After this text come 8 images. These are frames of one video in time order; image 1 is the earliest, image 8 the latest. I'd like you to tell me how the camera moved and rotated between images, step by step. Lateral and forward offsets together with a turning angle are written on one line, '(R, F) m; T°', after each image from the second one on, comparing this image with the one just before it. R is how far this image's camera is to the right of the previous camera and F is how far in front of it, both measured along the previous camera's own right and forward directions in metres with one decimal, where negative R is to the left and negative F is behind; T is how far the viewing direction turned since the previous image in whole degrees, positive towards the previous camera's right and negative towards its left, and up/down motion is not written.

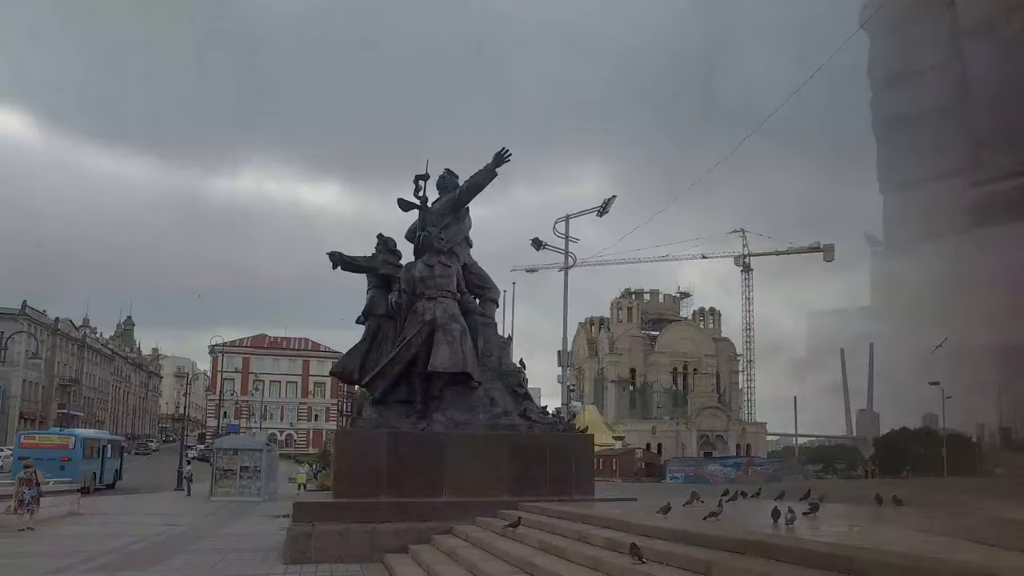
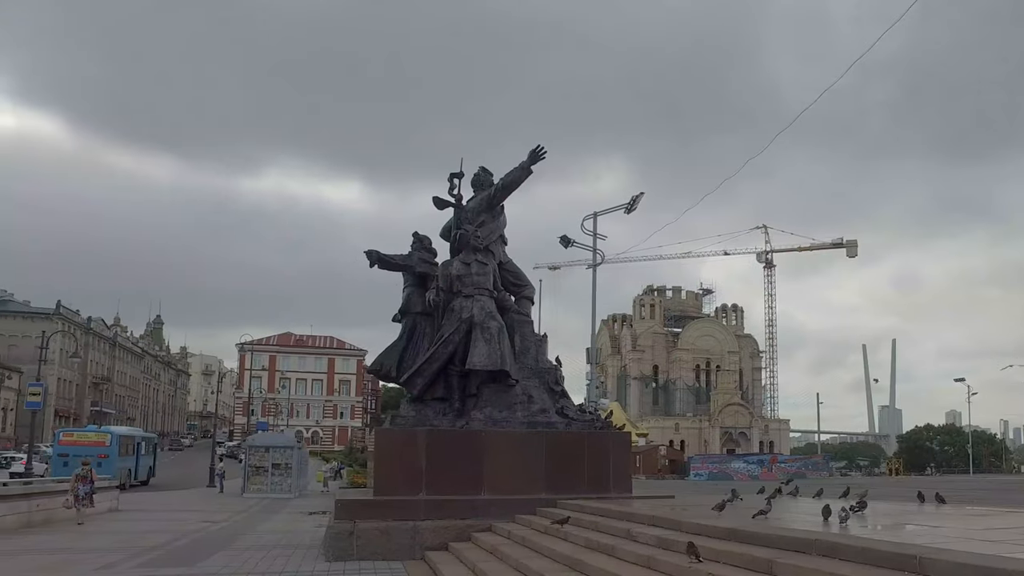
(-0.2, -0.1) m; -1°
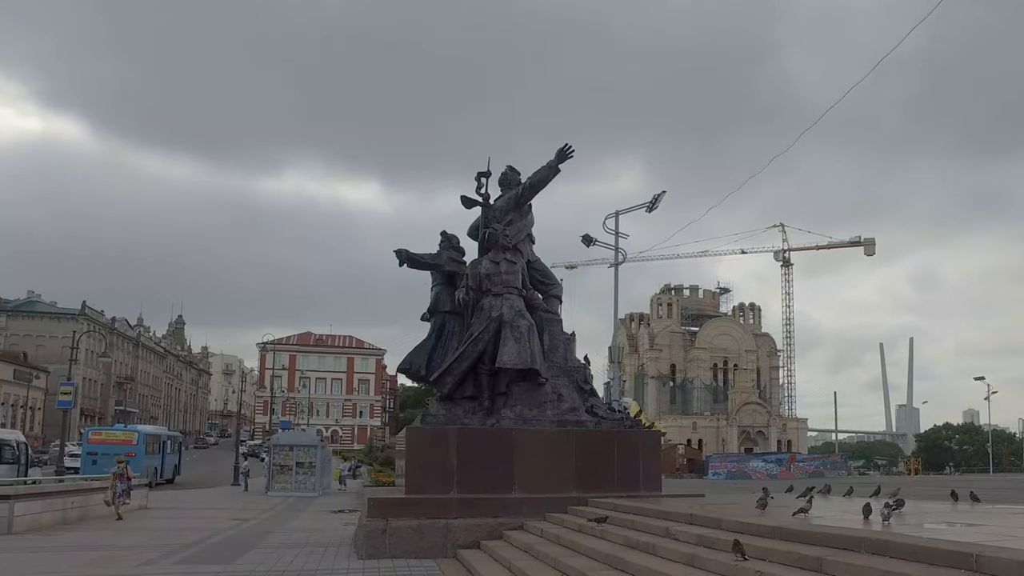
(-0.2, -0.1) m; -1°
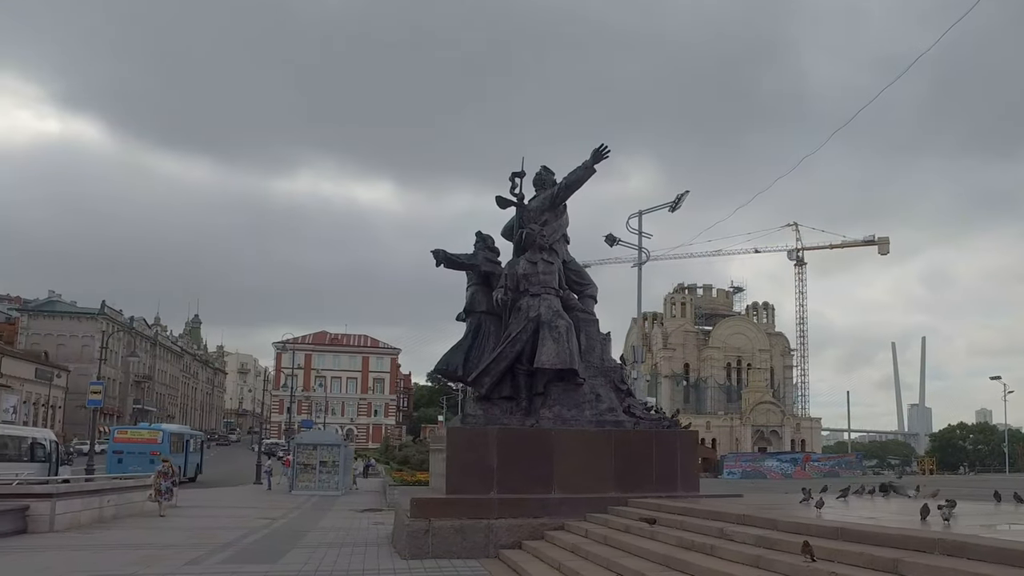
(-0.4, 0.0) m; 0°
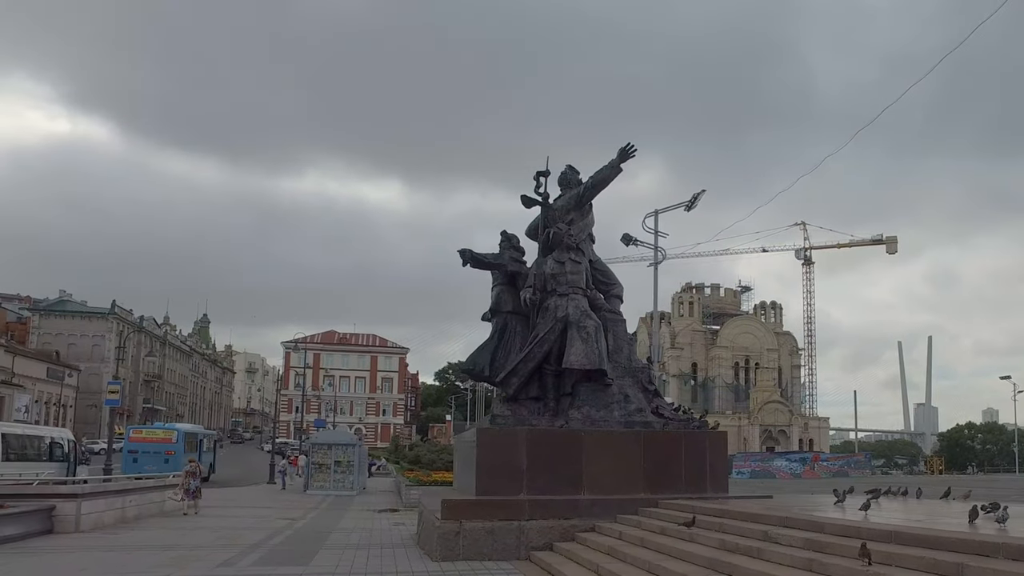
(-0.3, 0.0) m; 0°
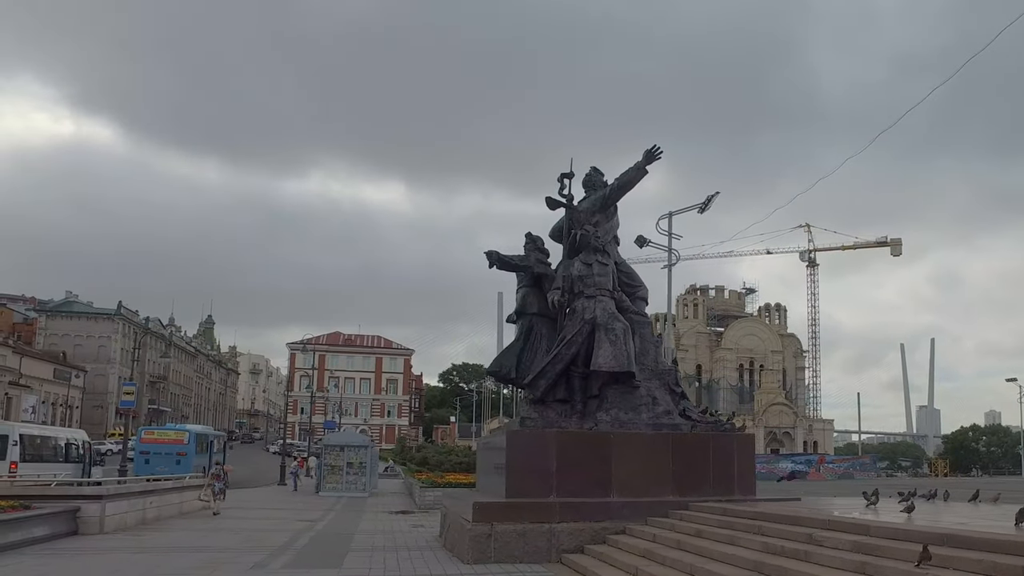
(-0.4, 0.0) m; 0°
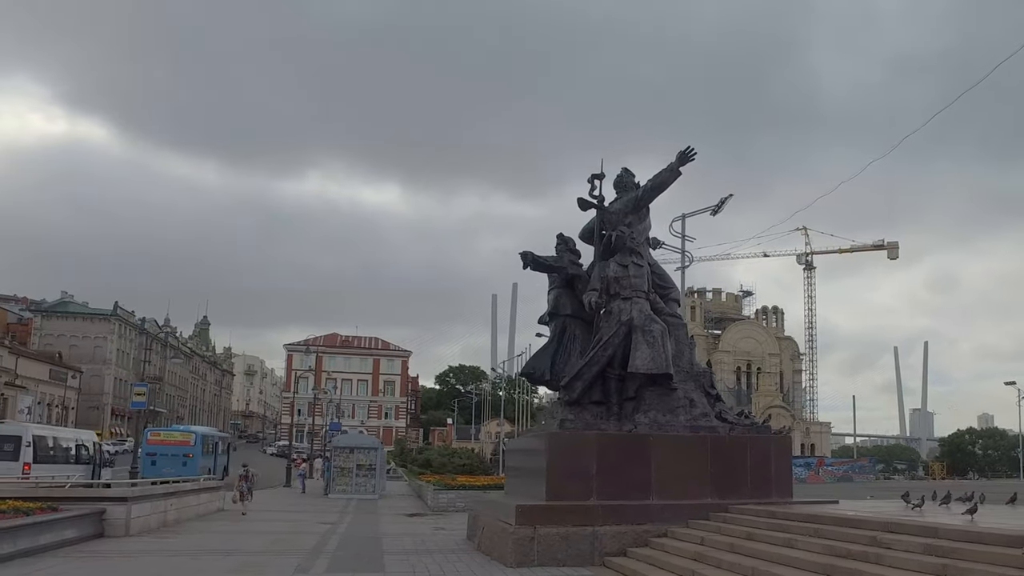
(-0.6, +0.1) m; +1°
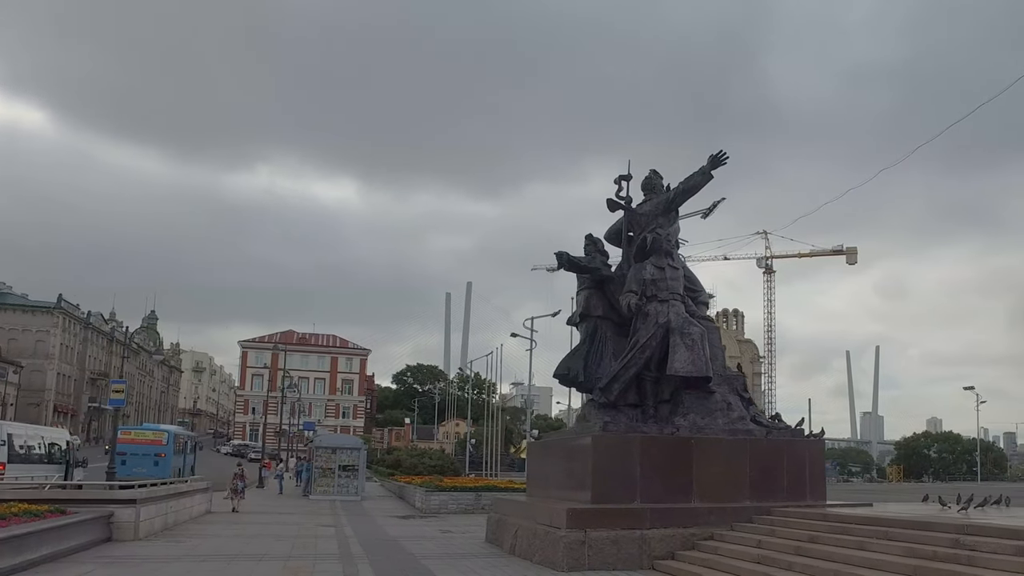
(-1.1, +0.5) m; +5°
